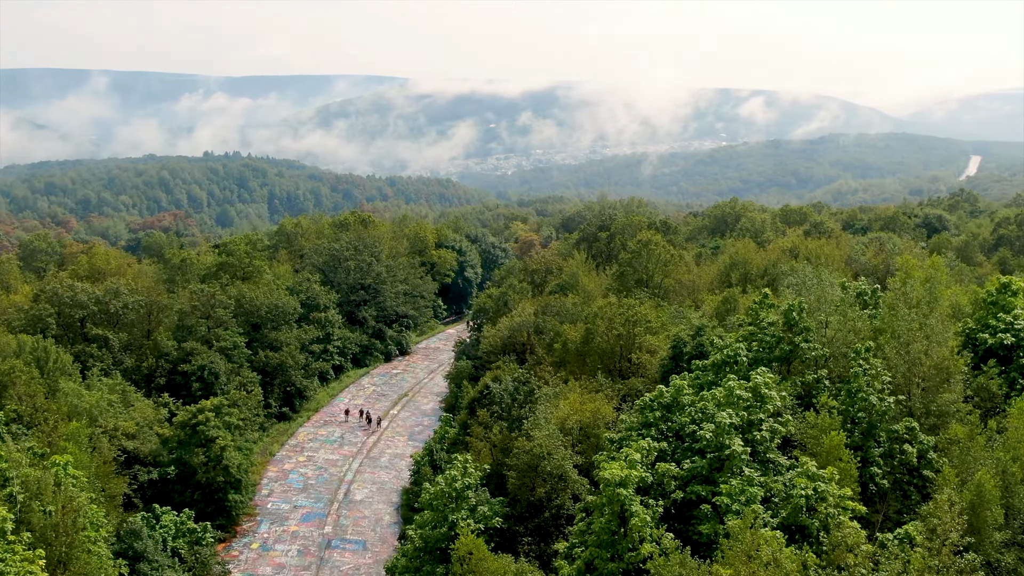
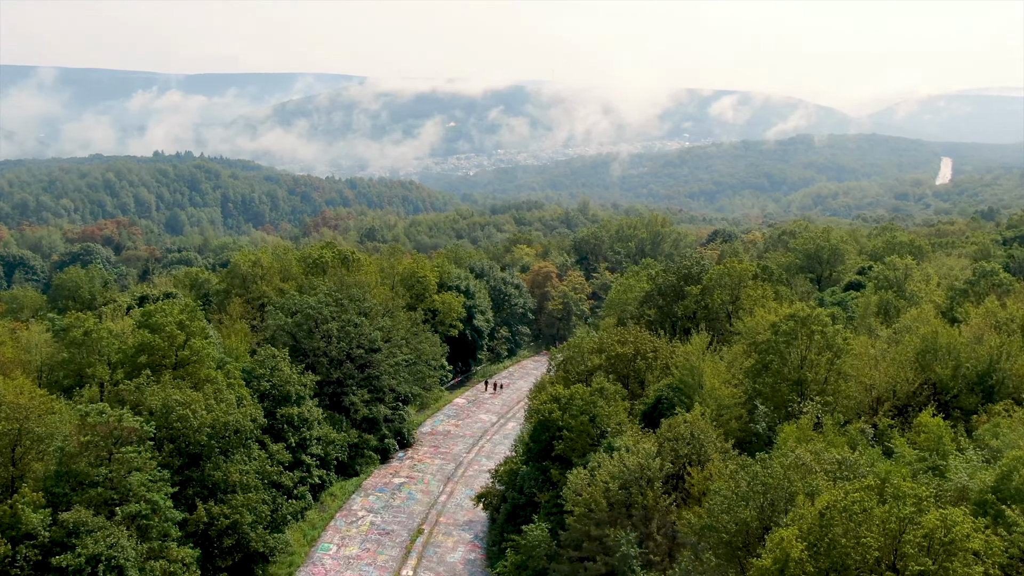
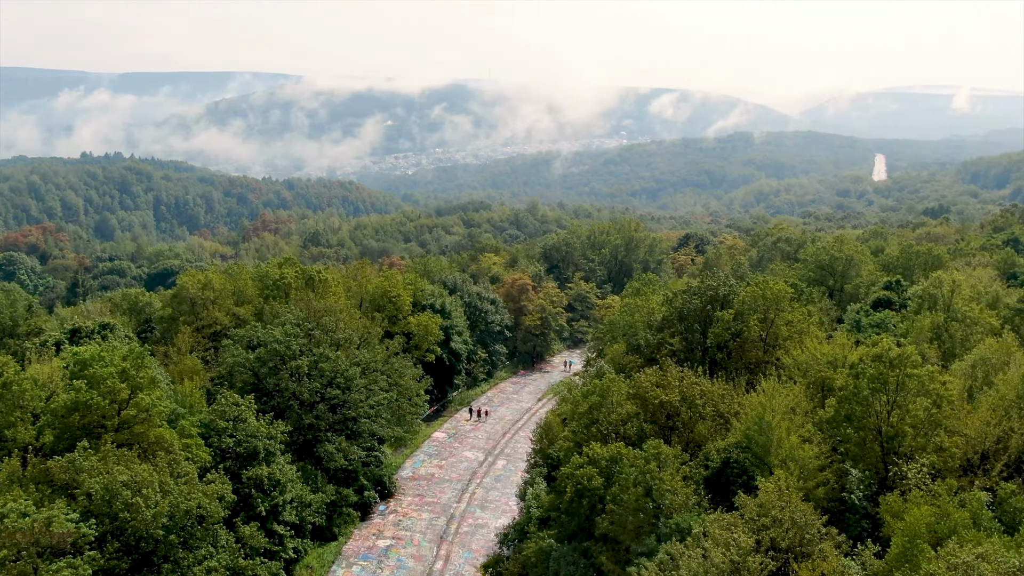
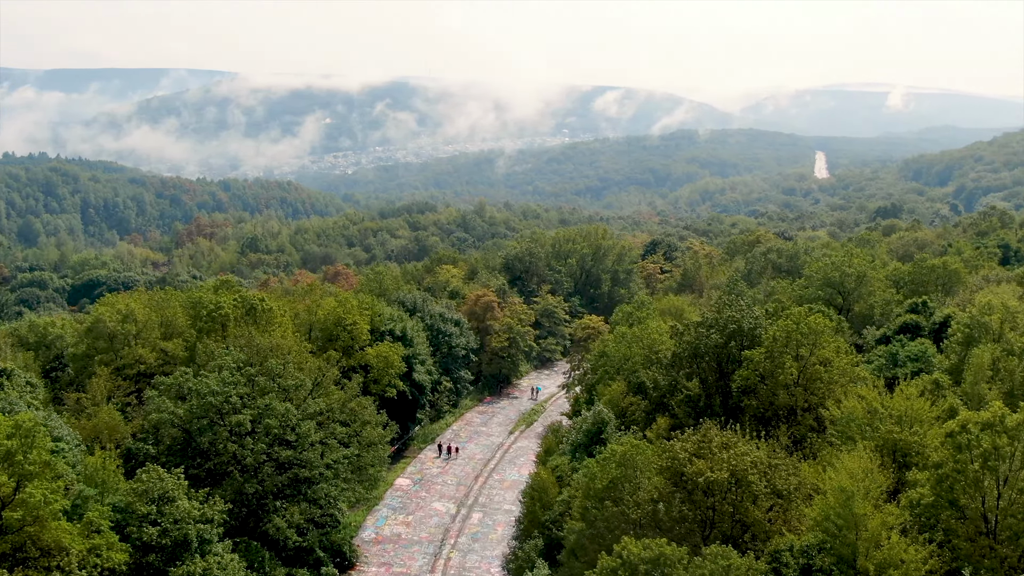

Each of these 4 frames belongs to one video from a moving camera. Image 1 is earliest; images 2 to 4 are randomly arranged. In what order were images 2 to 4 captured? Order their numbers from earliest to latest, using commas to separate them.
2, 3, 4
